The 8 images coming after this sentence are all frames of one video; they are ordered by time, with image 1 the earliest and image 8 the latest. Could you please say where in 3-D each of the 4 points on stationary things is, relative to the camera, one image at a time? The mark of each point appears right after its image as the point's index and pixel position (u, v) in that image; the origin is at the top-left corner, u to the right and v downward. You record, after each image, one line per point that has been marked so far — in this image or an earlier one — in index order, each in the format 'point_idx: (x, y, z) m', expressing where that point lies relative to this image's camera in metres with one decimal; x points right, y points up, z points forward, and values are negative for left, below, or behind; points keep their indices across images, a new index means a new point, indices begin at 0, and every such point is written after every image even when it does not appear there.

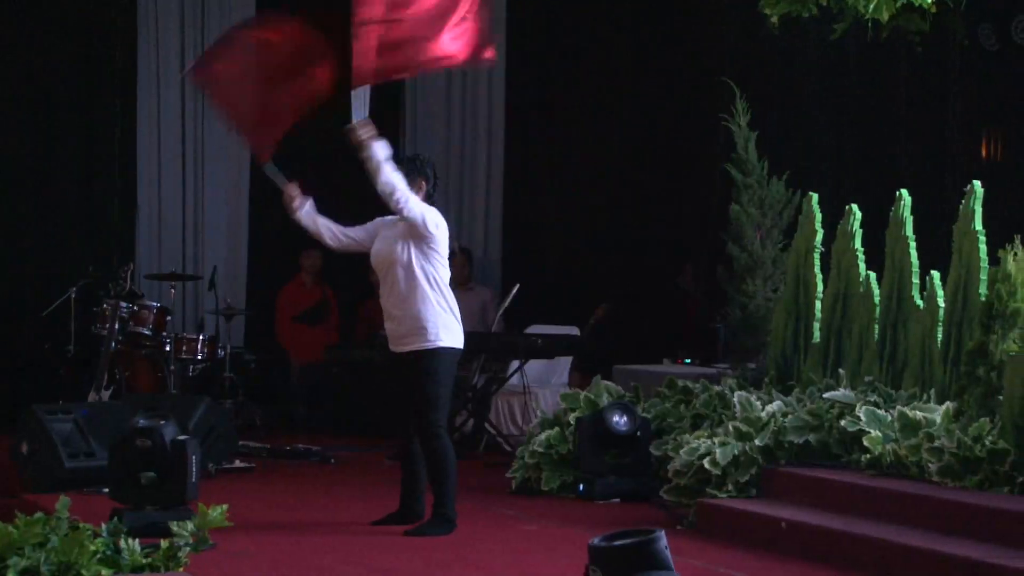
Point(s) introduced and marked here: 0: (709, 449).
0: (+1.1, -0.9, +6.4) m
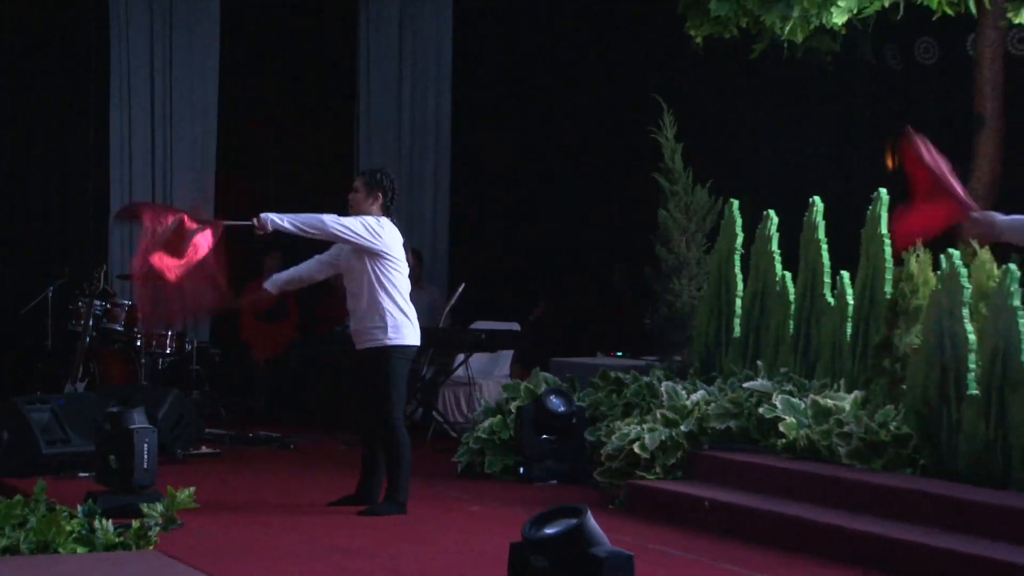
0: (+0.8, -0.9, +6.8) m
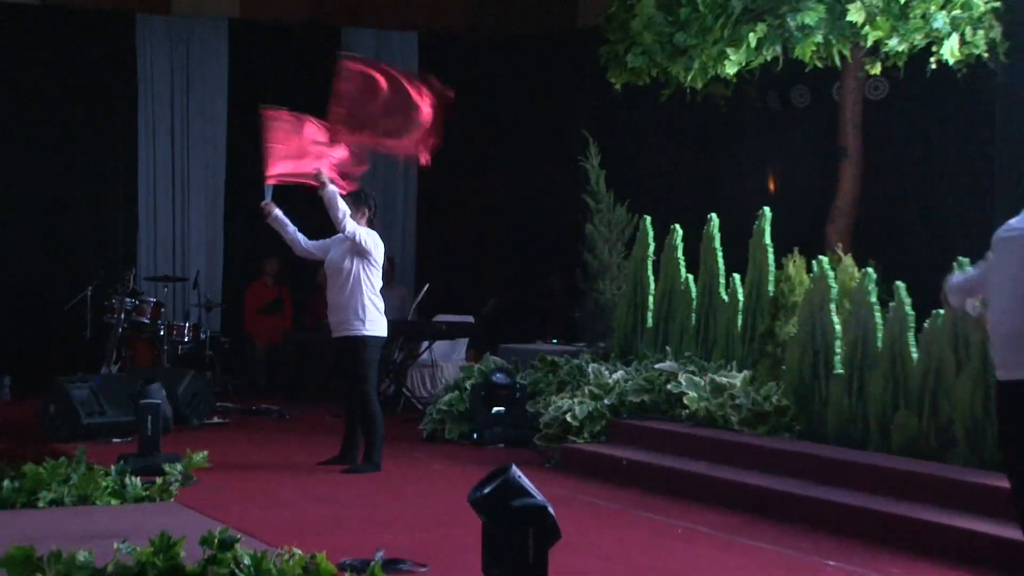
0: (+0.4, -0.9, +8.3) m
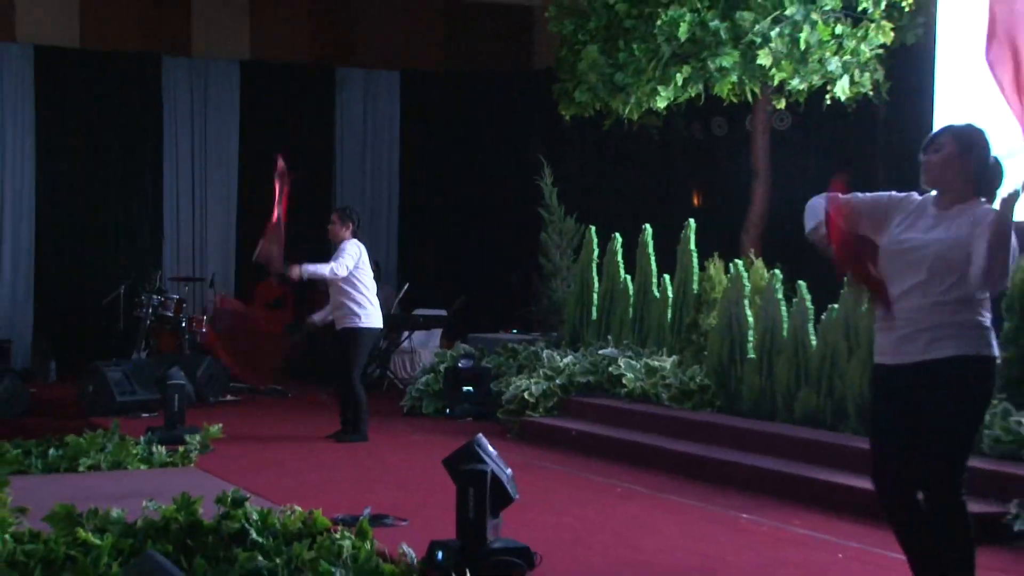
0: (+0.1, -0.9, +9.8) m
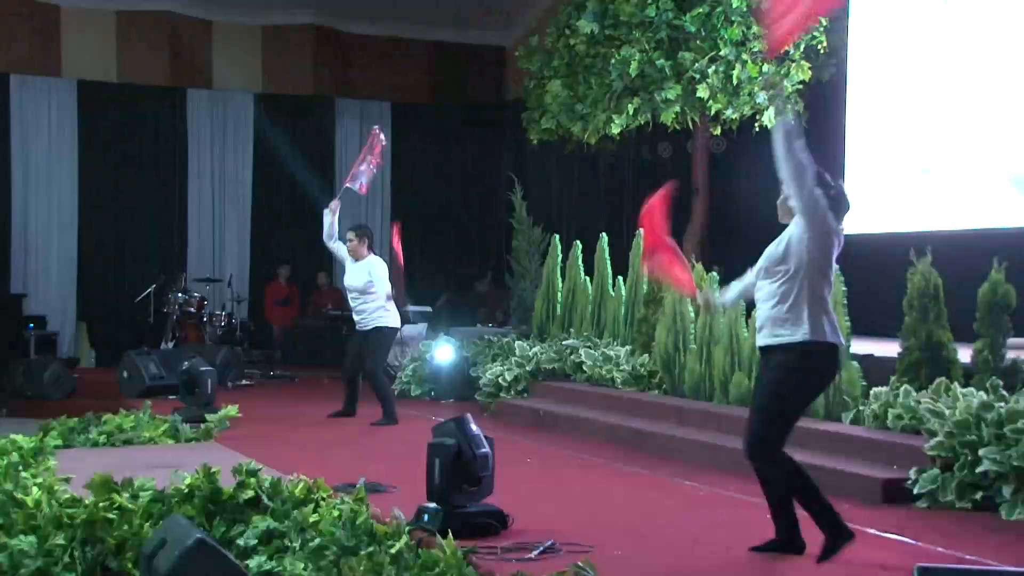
0: (-0.1, -0.9, +11.3) m
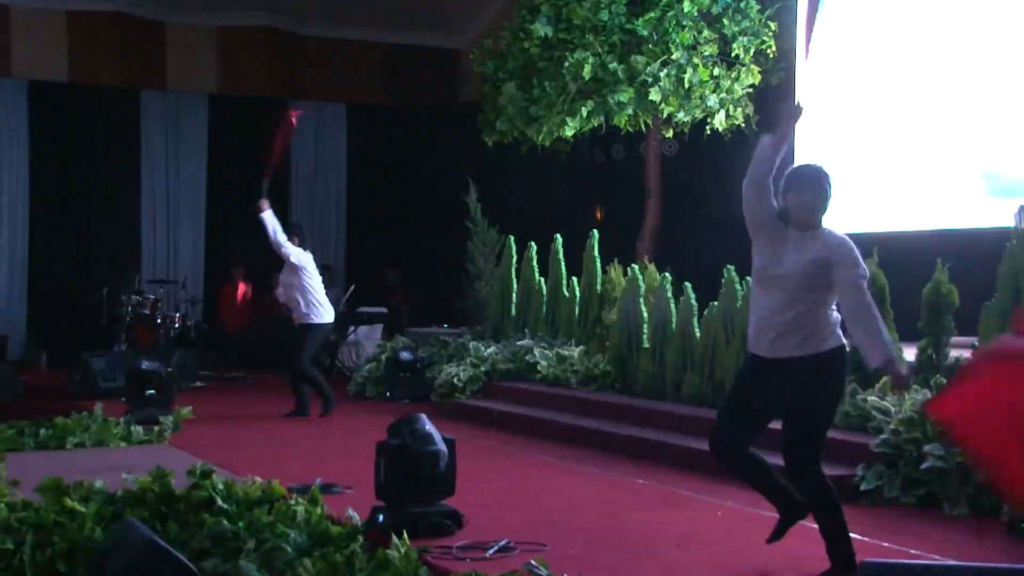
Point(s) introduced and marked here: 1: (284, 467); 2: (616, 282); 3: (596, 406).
0: (-0.6, -0.9, +11.3) m
1: (-1.9, -1.5, +8.9) m
2: (+1.0, +0.1, +10.8) m
3: (+0.8, -1.1, +10.1) m
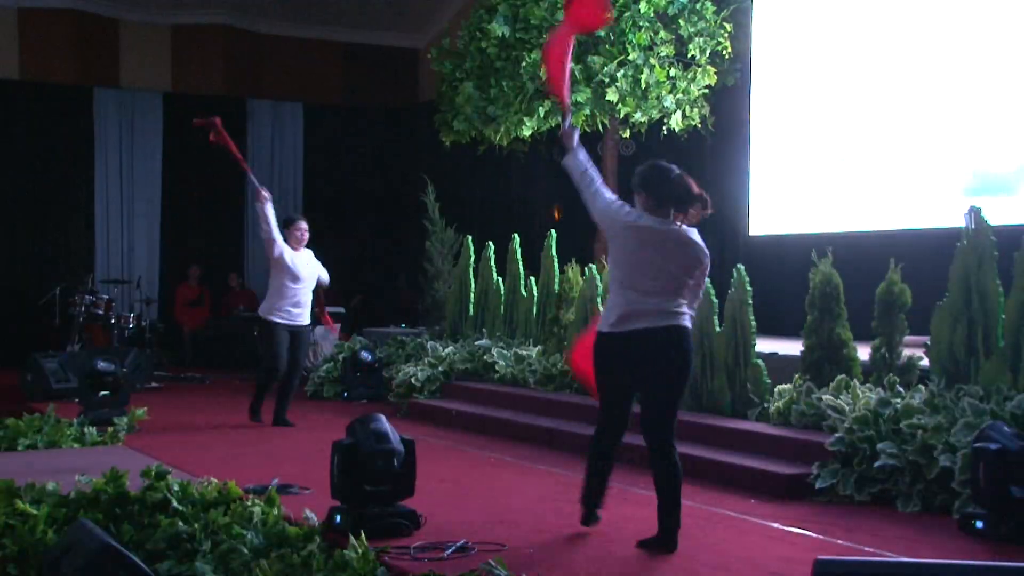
0: (-1.0, -0.9, +11.3) m
1: (-2.2, -1.5, +8.9) m
2: (+0.6, +0.1, +10.9) m
3: (+0.4, -1.1, +10.1) m
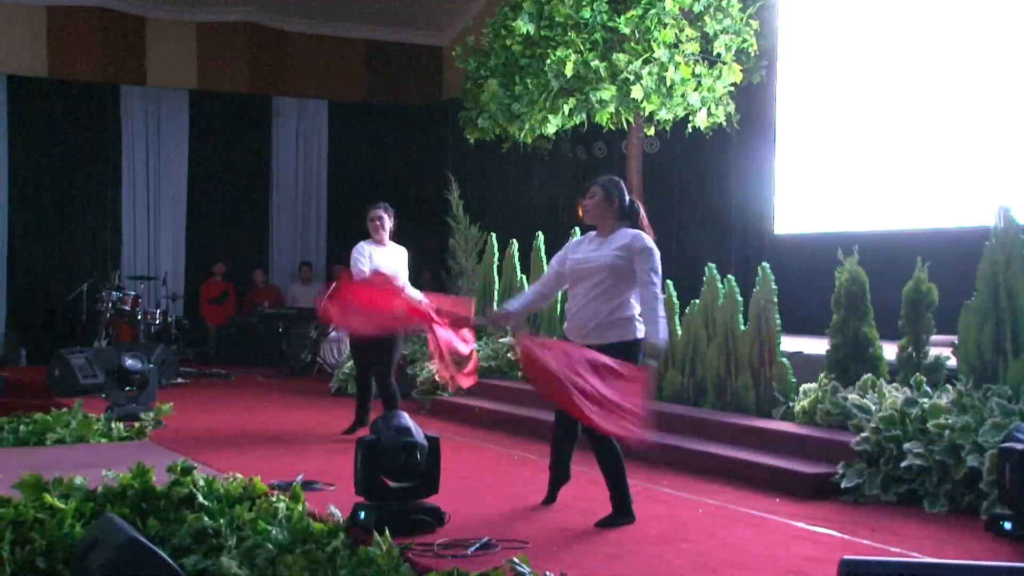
0: (-0.8, -0.9, +11.3) m
1: (-2.0, -1.4, +8.9) m
2: (+0.9, +0.1, +10.8) m
3: (+0.6, -1.1, +10.1) m
